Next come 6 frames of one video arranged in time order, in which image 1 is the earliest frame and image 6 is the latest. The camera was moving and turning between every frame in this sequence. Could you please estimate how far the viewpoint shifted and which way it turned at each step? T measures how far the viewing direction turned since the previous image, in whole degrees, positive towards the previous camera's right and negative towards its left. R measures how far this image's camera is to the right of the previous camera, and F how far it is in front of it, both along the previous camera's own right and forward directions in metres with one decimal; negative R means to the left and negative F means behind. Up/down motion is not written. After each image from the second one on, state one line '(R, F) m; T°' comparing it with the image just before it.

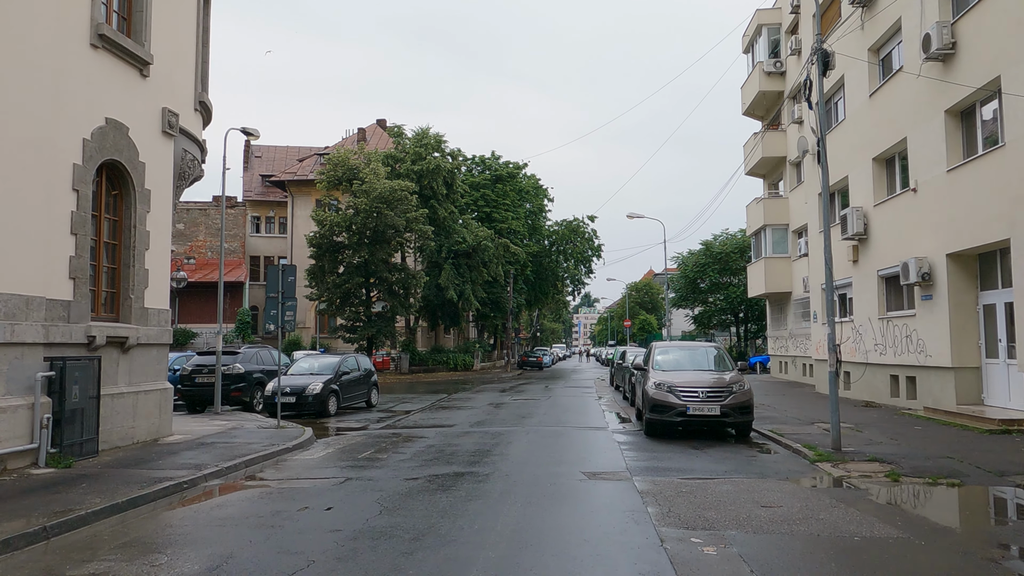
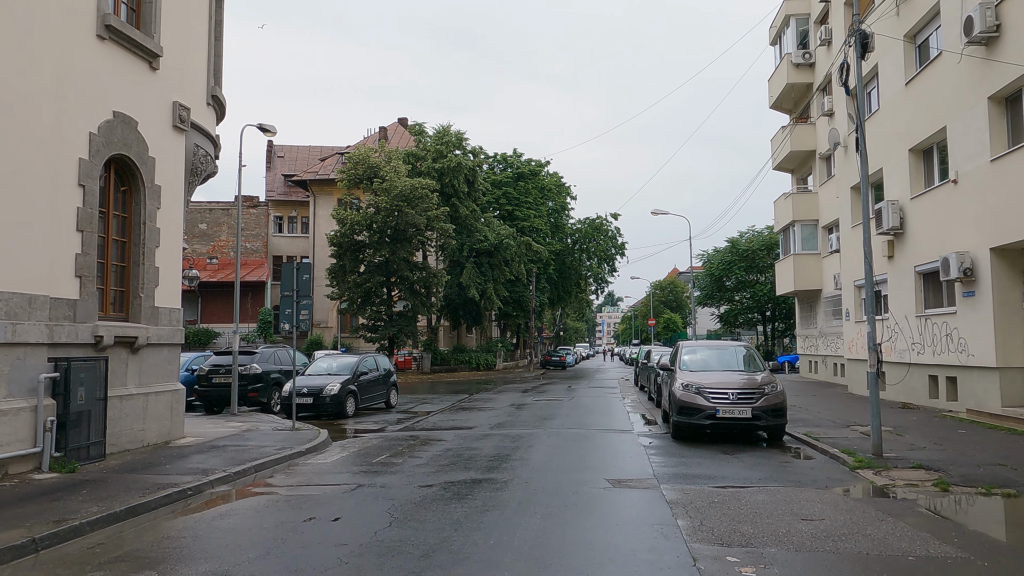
(0.0, +0.5) m; -2°
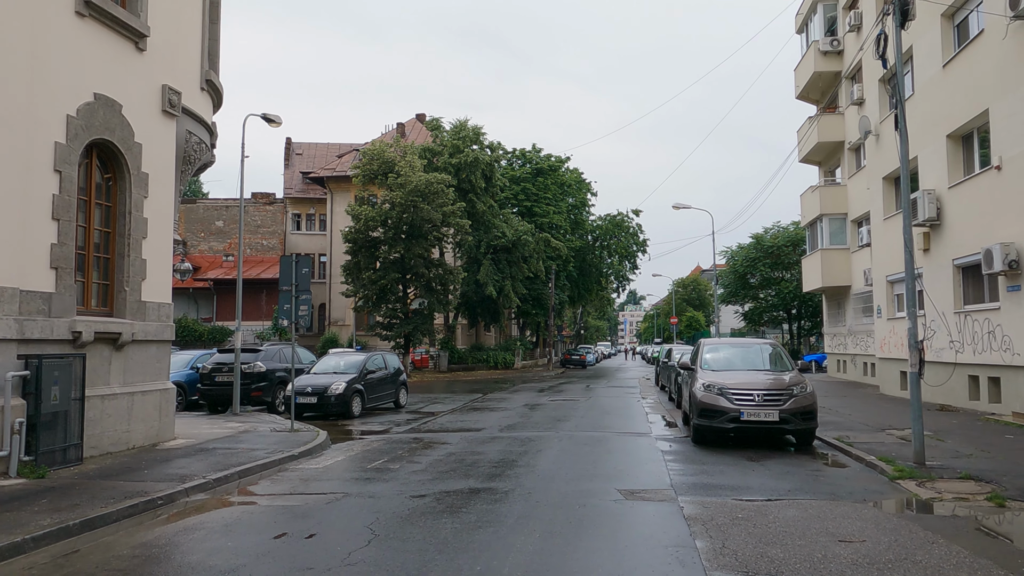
(+0.2, +0.8) m; -2°
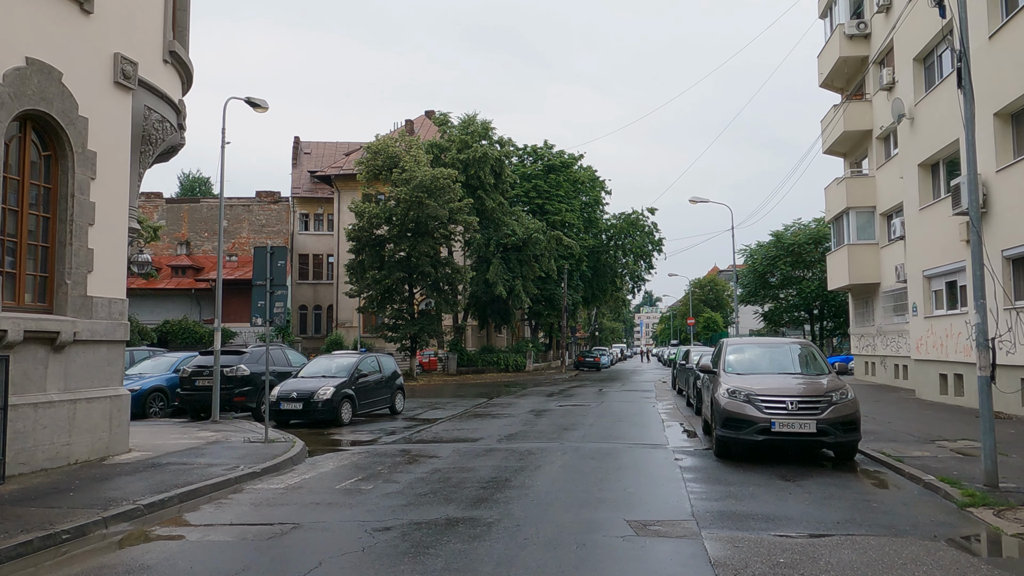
(+0.3, +1.3) m; -1°
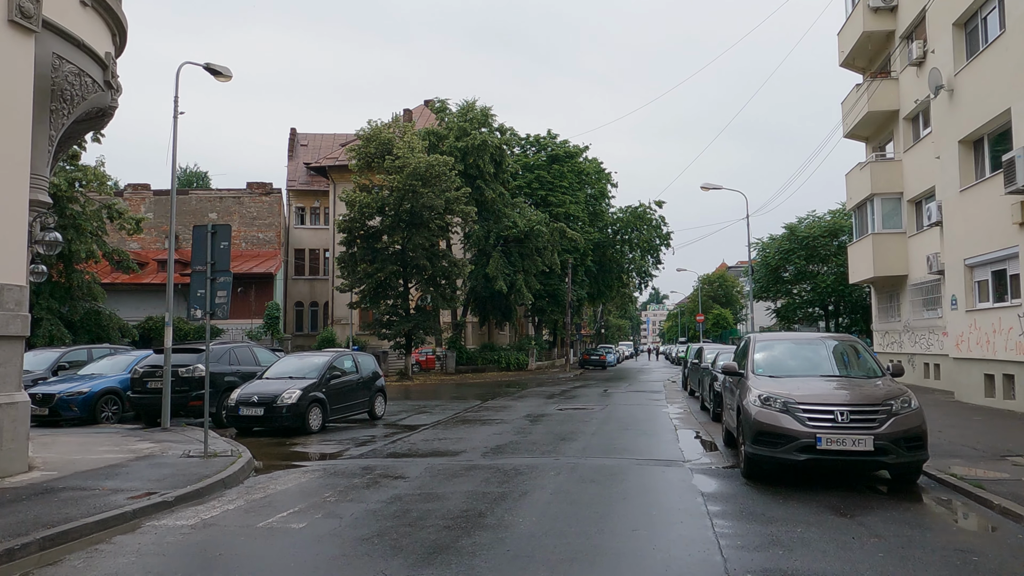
(+0.3, +1.8) m; -1°
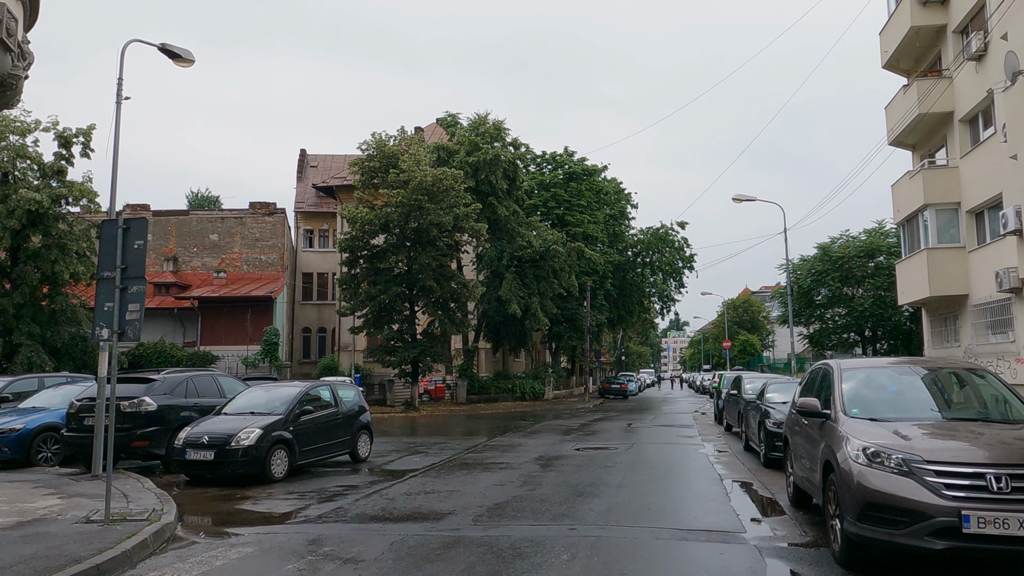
(+0.2, +2.3) m; -1°
